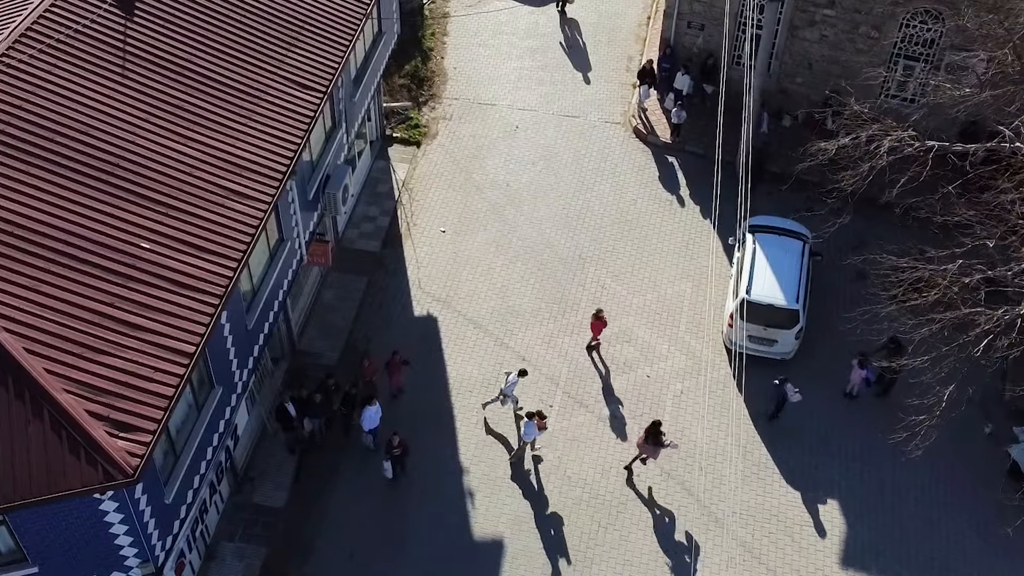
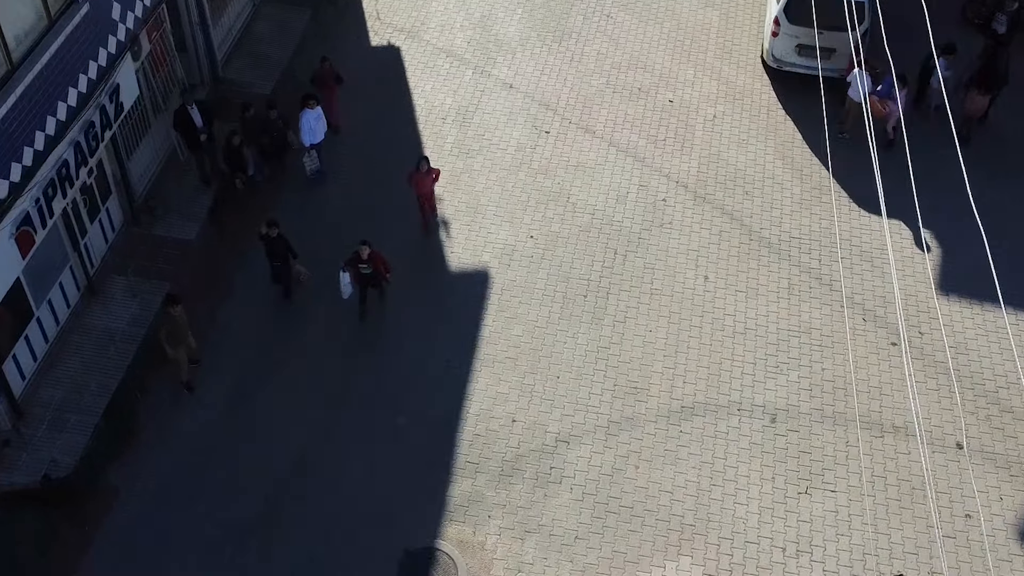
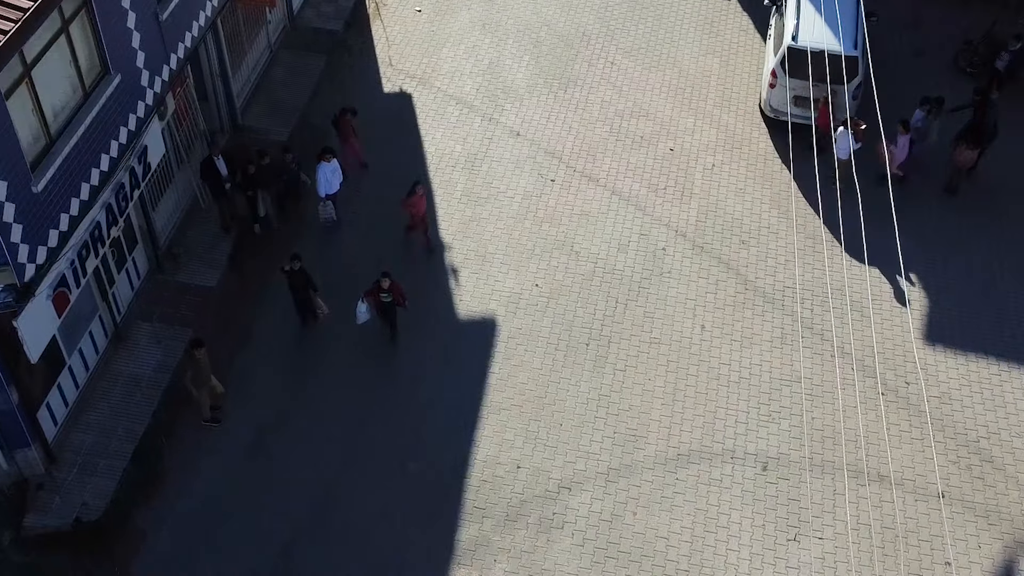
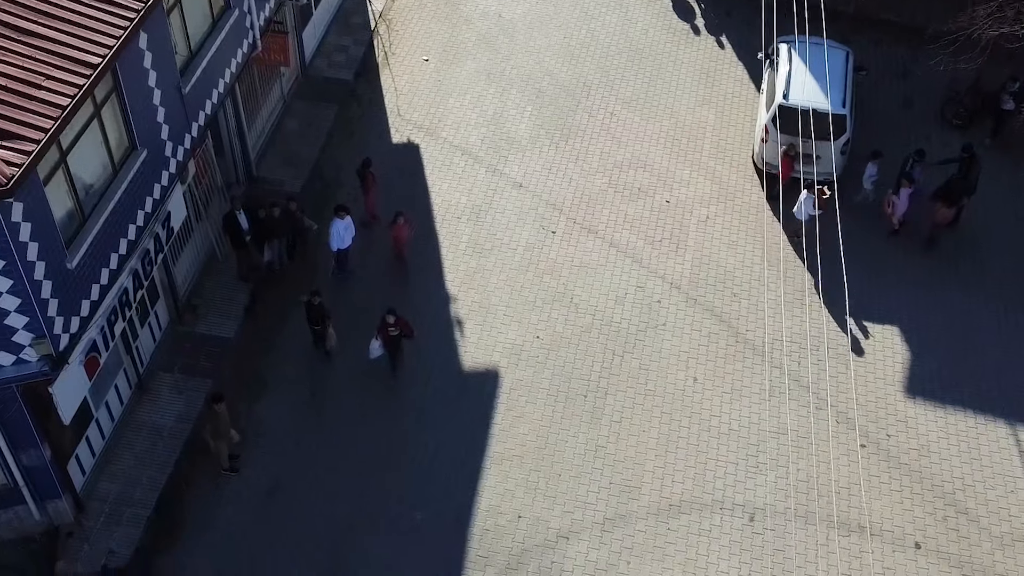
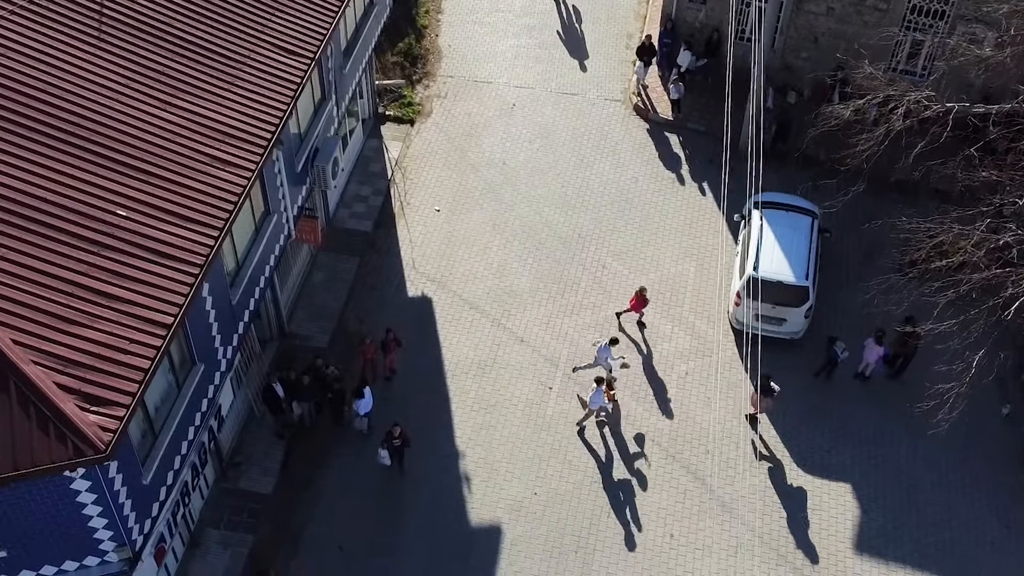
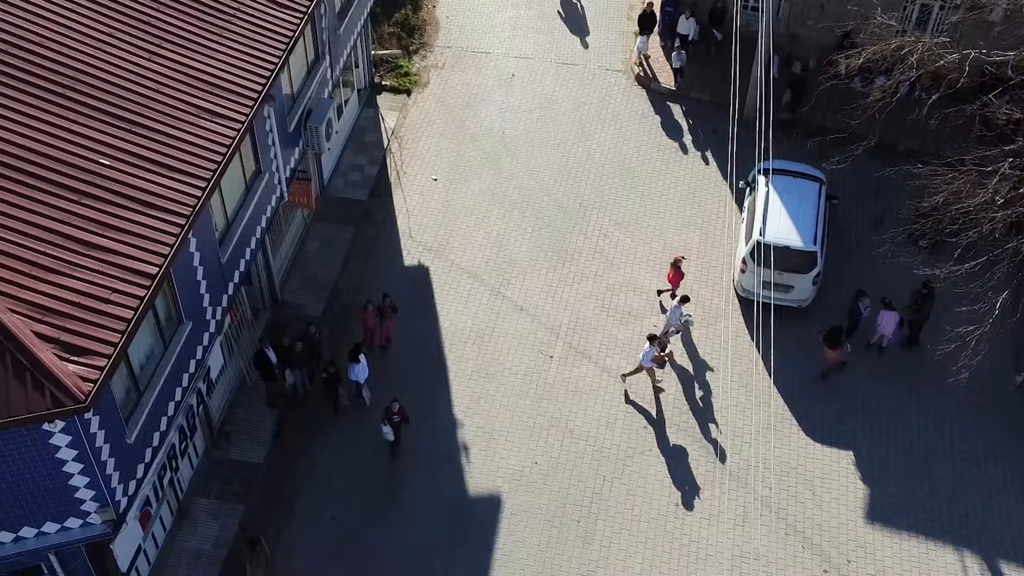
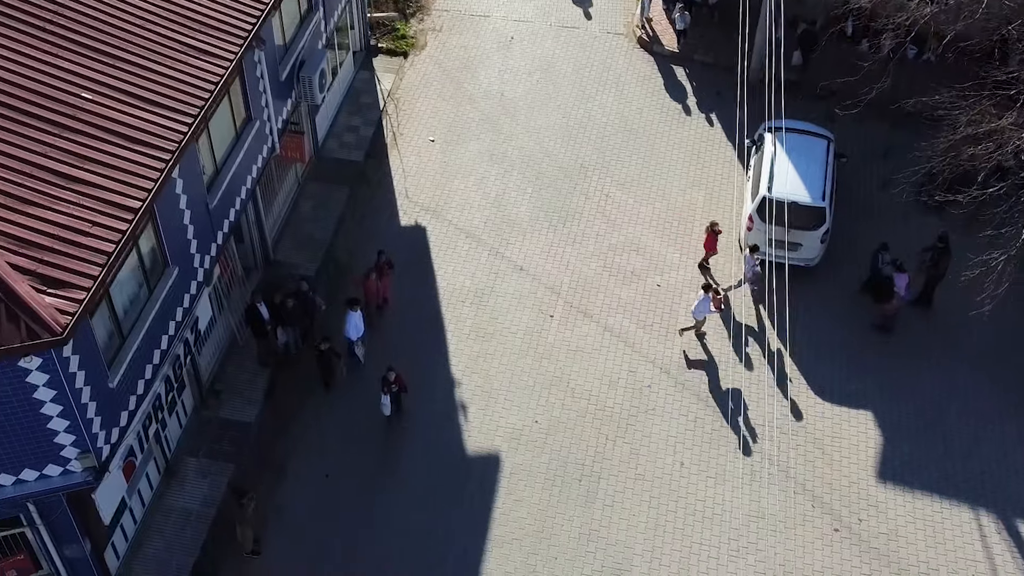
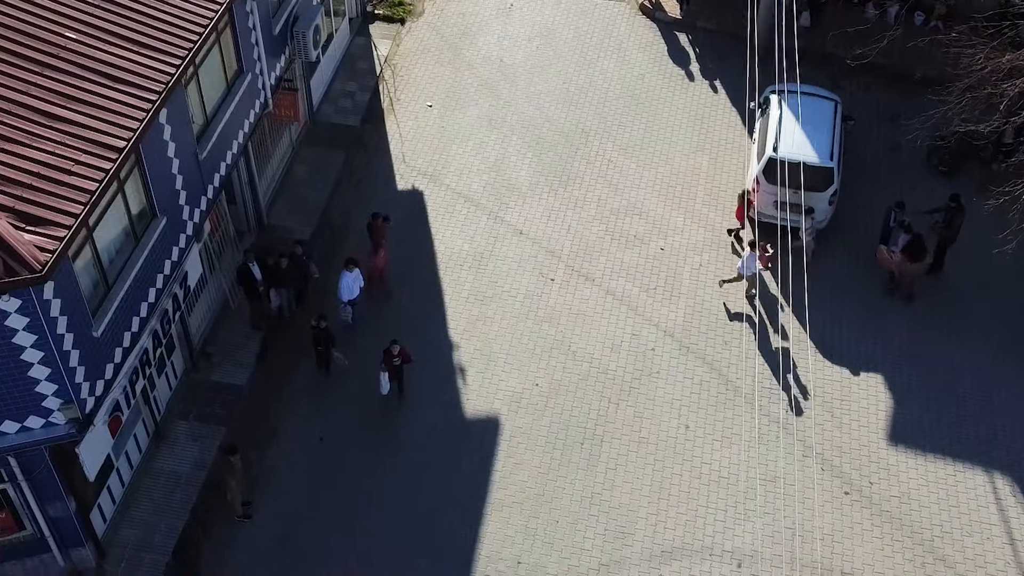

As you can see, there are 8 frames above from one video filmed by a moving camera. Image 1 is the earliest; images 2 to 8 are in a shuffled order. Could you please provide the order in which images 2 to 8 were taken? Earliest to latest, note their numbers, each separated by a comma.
5, 6, 7, 8, 4, 3, 2
